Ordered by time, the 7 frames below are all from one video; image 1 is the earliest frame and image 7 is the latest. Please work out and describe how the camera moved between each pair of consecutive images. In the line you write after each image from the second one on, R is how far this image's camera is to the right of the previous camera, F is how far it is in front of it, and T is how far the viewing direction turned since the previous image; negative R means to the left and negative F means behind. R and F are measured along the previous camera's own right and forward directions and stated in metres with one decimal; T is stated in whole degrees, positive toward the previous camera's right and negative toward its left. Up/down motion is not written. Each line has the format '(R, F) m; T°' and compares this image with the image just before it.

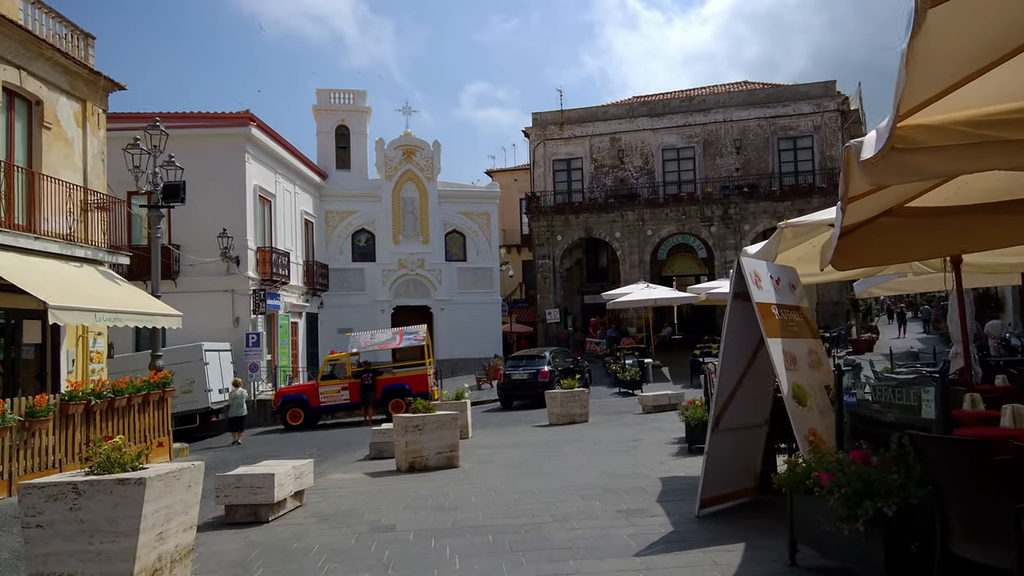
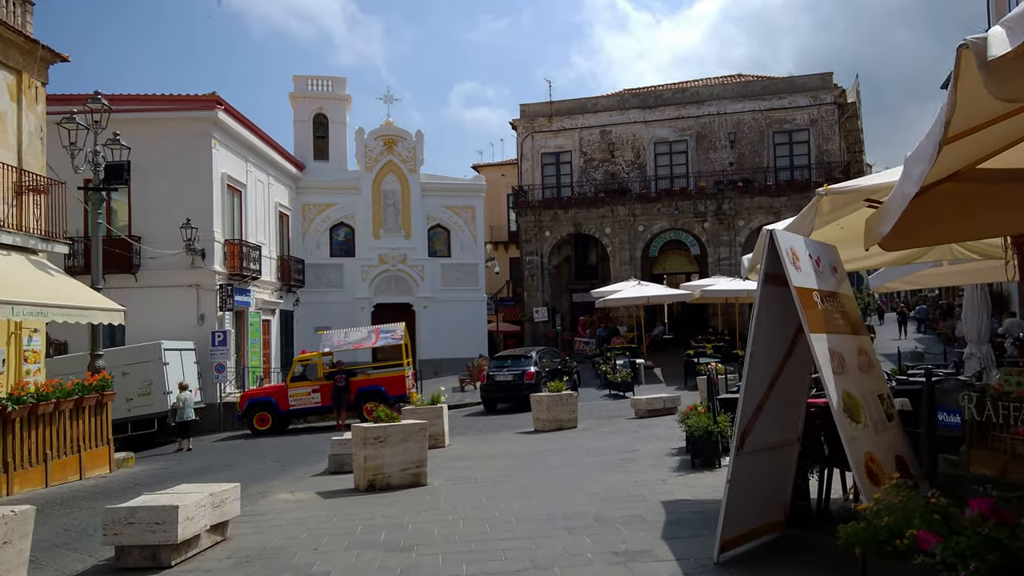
(+0.1, +1.5) m; +1°
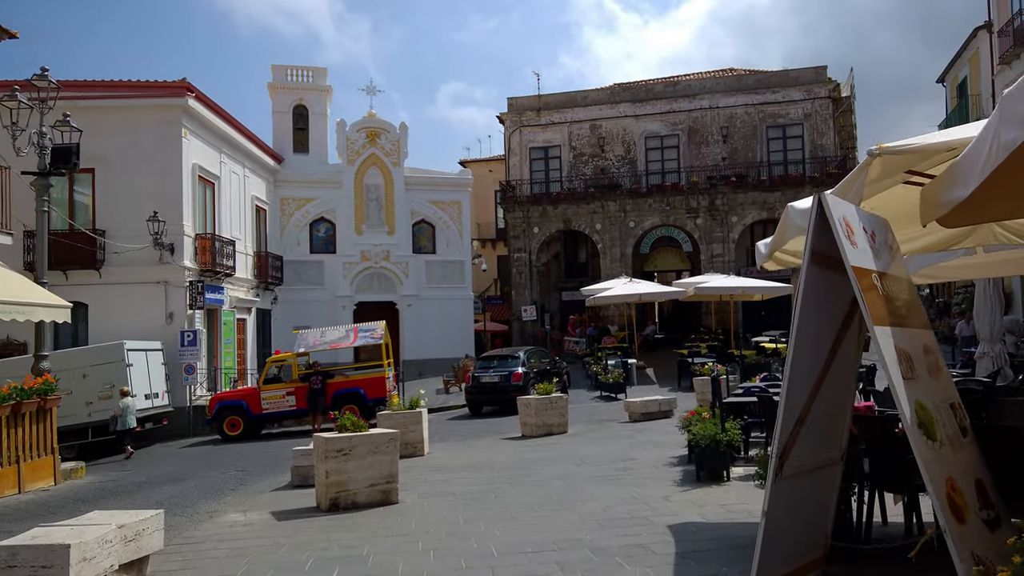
(+0.1, +1.1) m; +1°
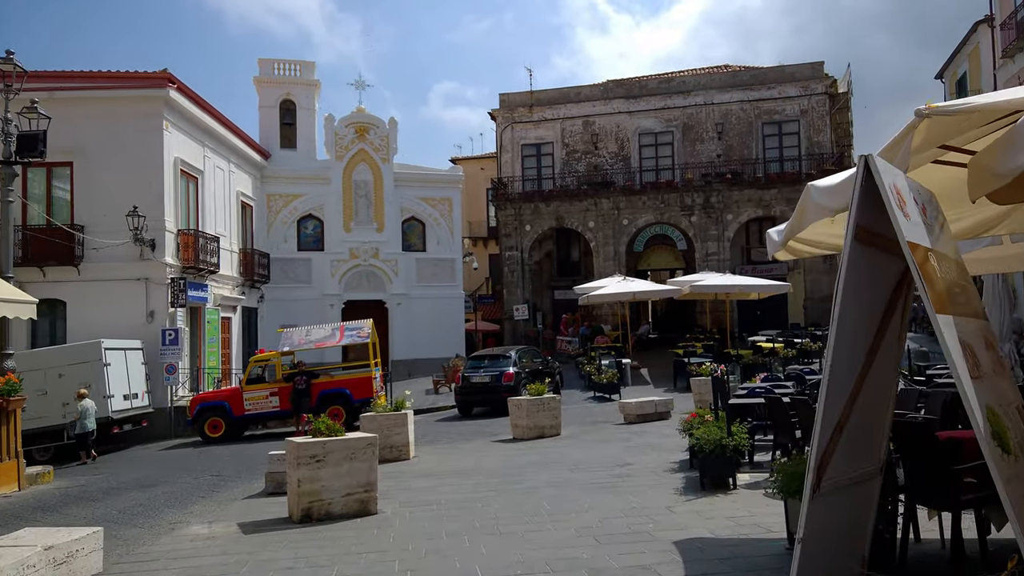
(0.0, +0.6) m; 0°
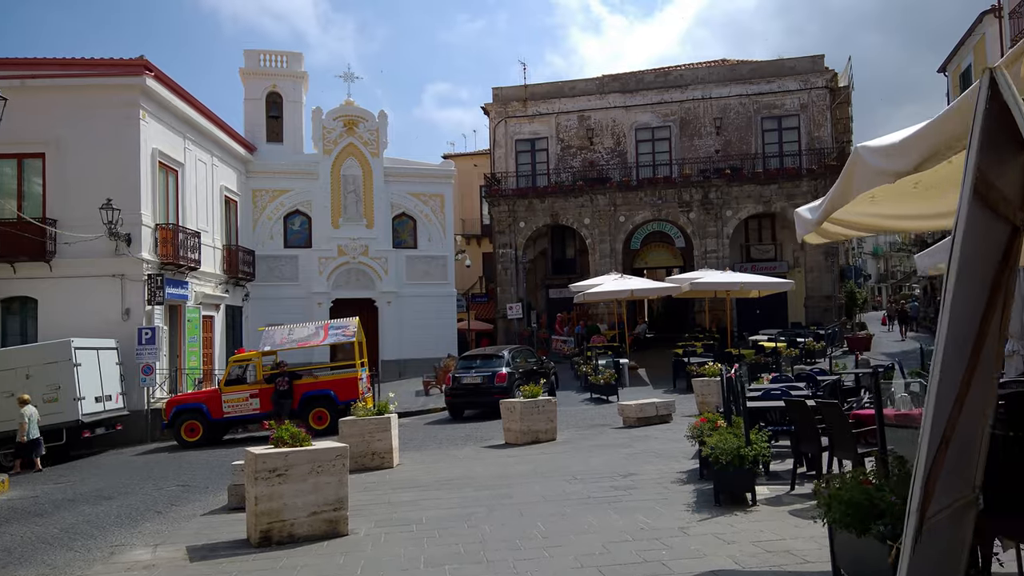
(0.0, +0.9) m; 0°
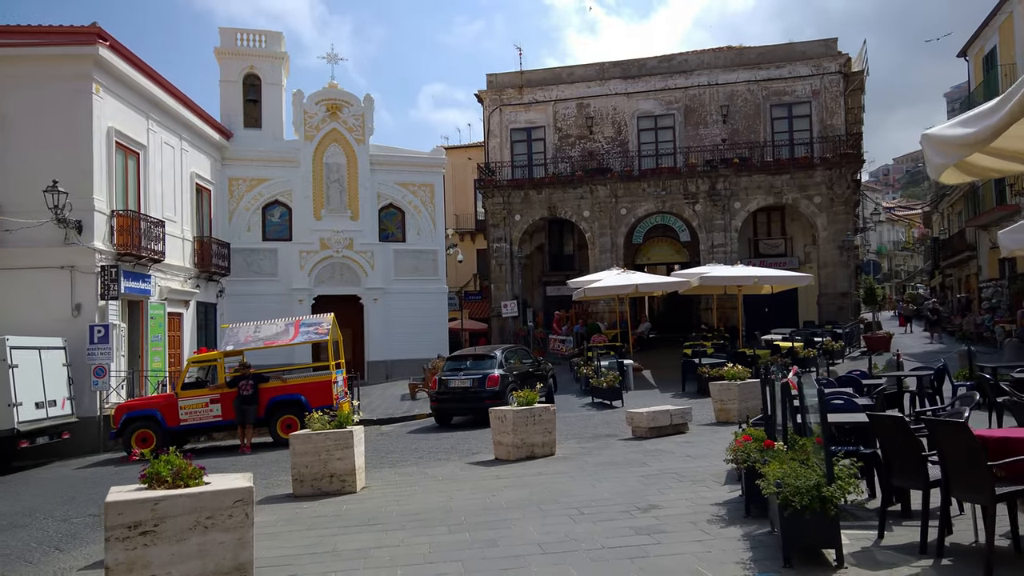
(+0.1, +2.0) m; 0°
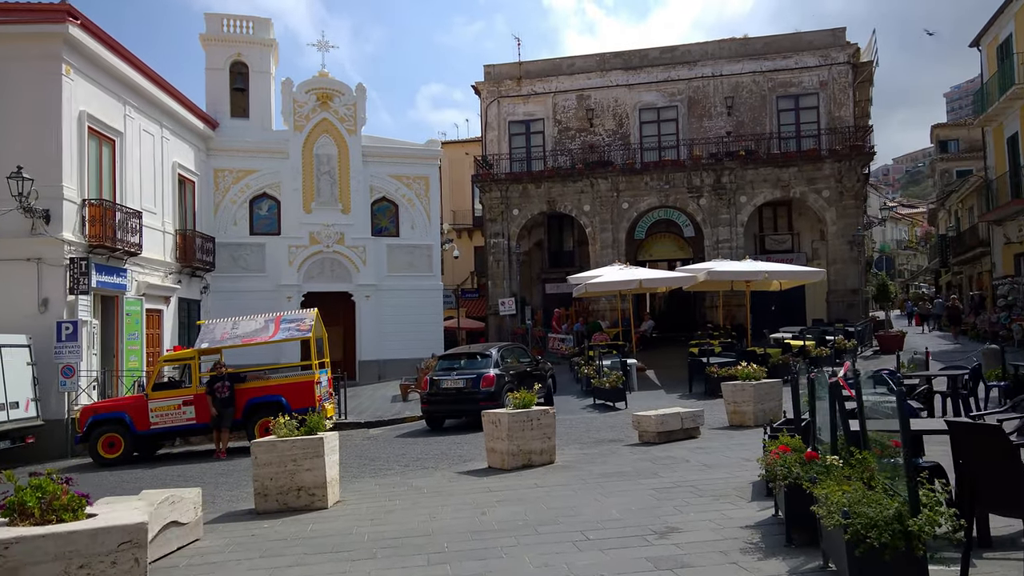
(0.0, +1.2) m; 0°
